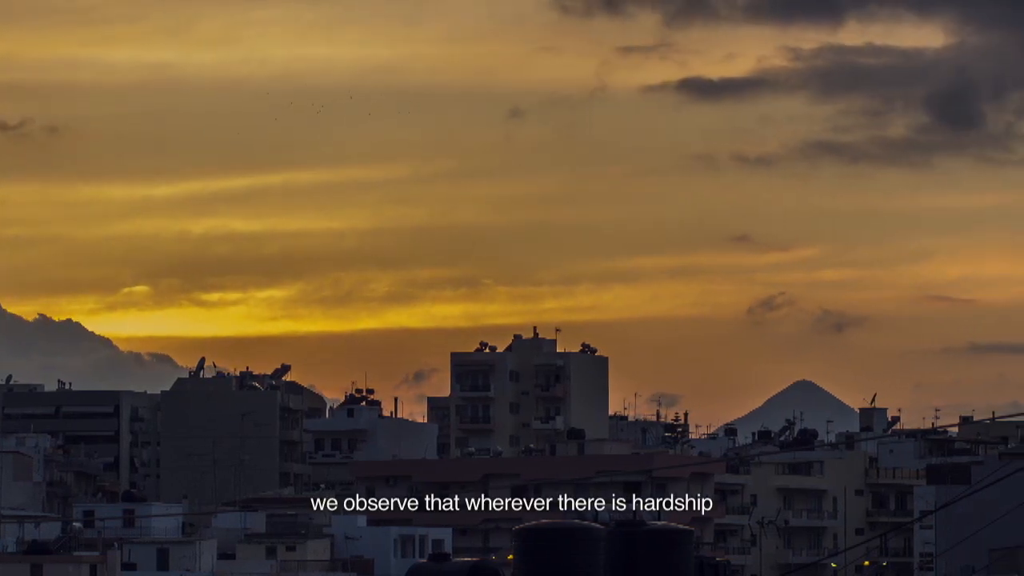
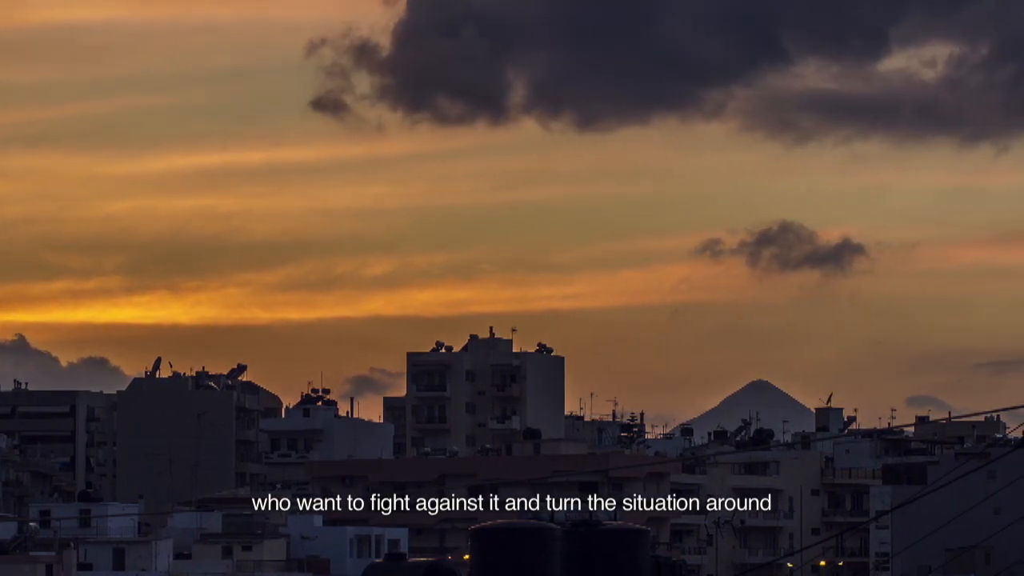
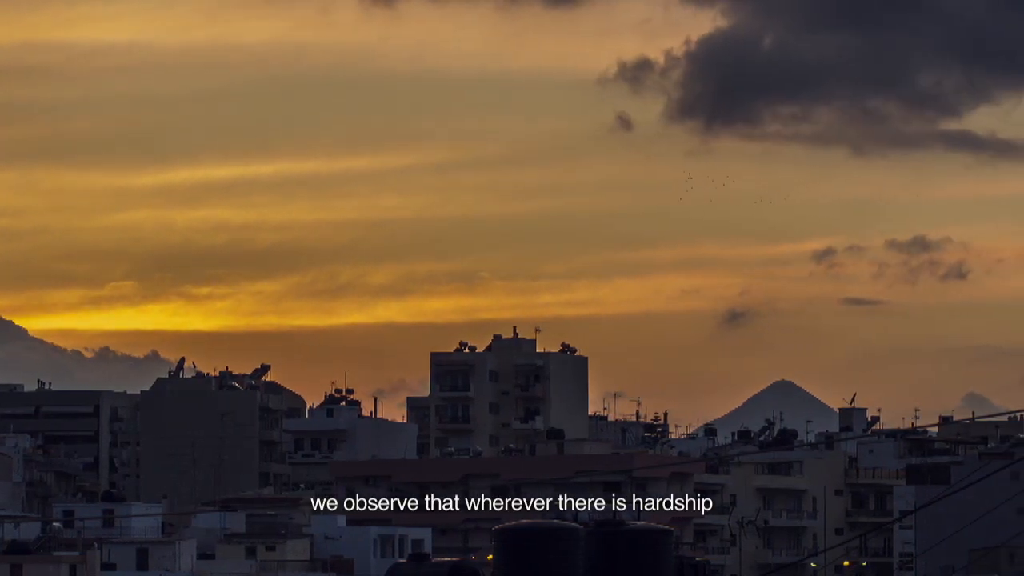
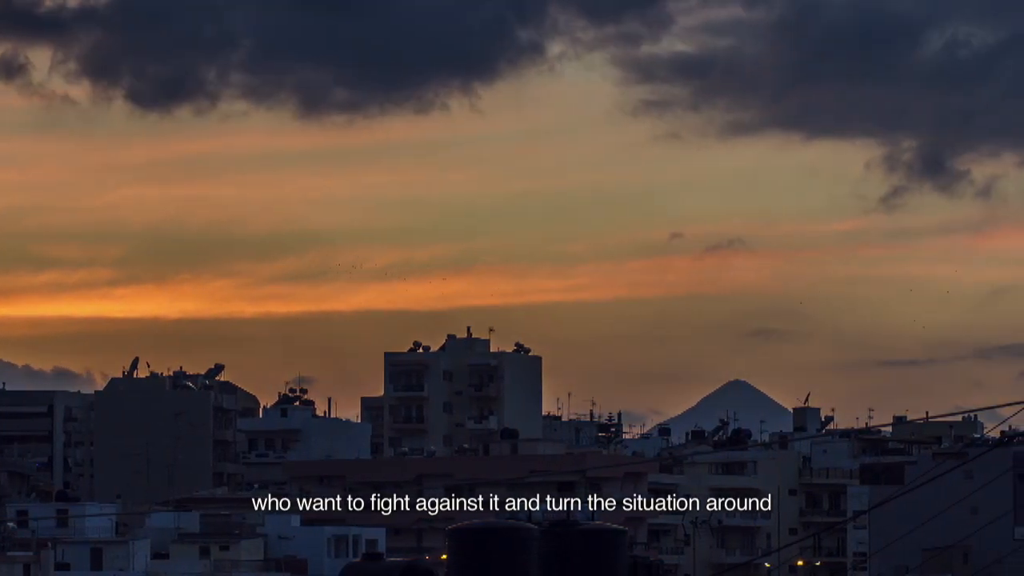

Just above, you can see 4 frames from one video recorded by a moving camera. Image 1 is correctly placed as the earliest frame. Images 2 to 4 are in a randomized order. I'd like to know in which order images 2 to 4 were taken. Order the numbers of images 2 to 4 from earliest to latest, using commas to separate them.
3, 2, 4
